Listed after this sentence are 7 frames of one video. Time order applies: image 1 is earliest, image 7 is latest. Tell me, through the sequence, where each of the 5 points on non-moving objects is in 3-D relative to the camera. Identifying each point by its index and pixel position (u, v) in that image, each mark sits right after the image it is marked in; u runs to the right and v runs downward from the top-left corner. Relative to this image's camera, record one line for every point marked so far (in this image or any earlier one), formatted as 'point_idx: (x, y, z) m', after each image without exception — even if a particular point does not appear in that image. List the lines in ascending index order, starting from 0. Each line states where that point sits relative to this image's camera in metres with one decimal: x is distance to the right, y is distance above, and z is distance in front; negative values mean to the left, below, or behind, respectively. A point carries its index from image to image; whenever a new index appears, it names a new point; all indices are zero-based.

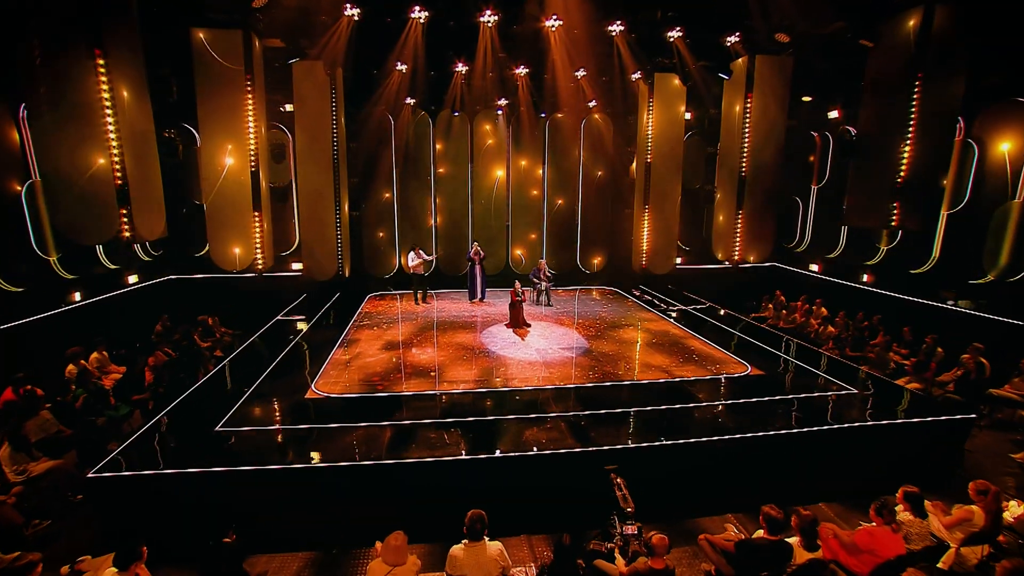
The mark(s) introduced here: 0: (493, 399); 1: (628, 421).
0: (-0.2, -1.3, +5.0) m
1: (+1.2, -1.4, +4.6) m
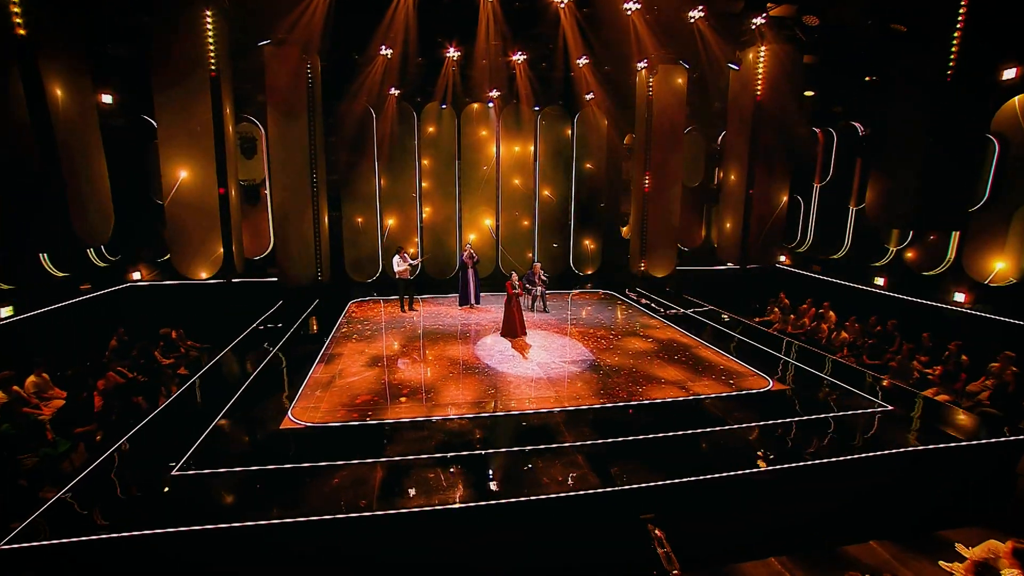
0: (-0.1, -1.4, +4.4) m
1: (+1.3, -1.5, +4.0) m
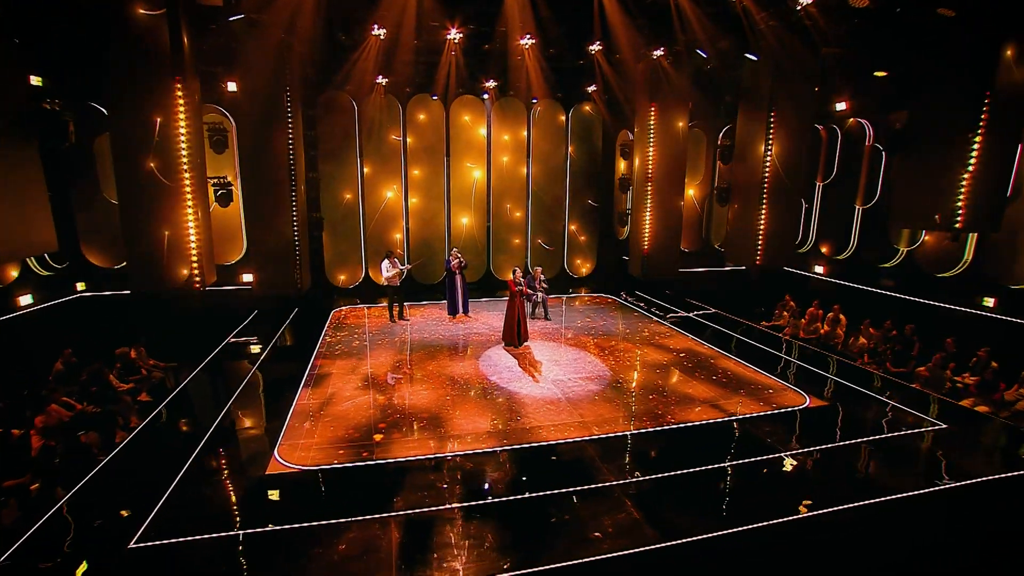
0: (+0.1, -1.5, +3.8) m
1: (+1.6, -1.6, +3.5) m
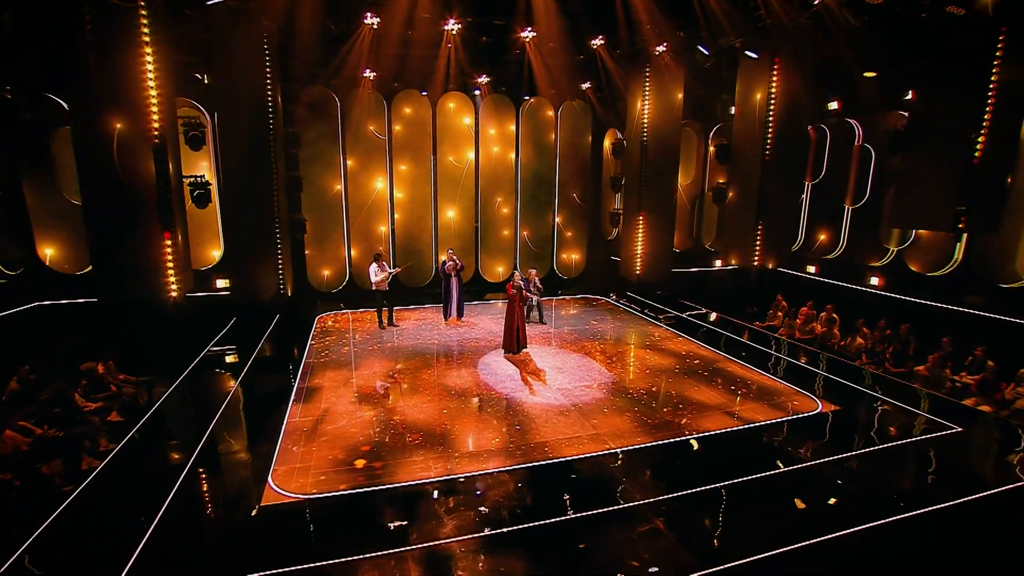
0: (+0.2, -1.6, +3.5) m
1: (+1.7, -1.6, +3.3) m
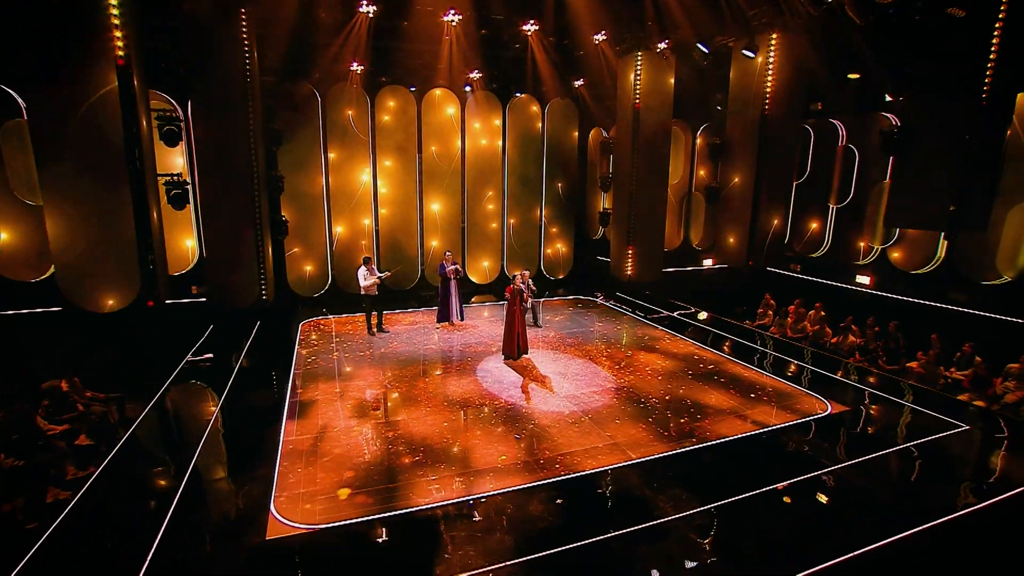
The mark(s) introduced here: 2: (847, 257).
0: (+0.4, -1.6, +3.3) m
1: (+1.9, -1.6, +3.2) m
2: (+6.3, +0.6, +8.4) m
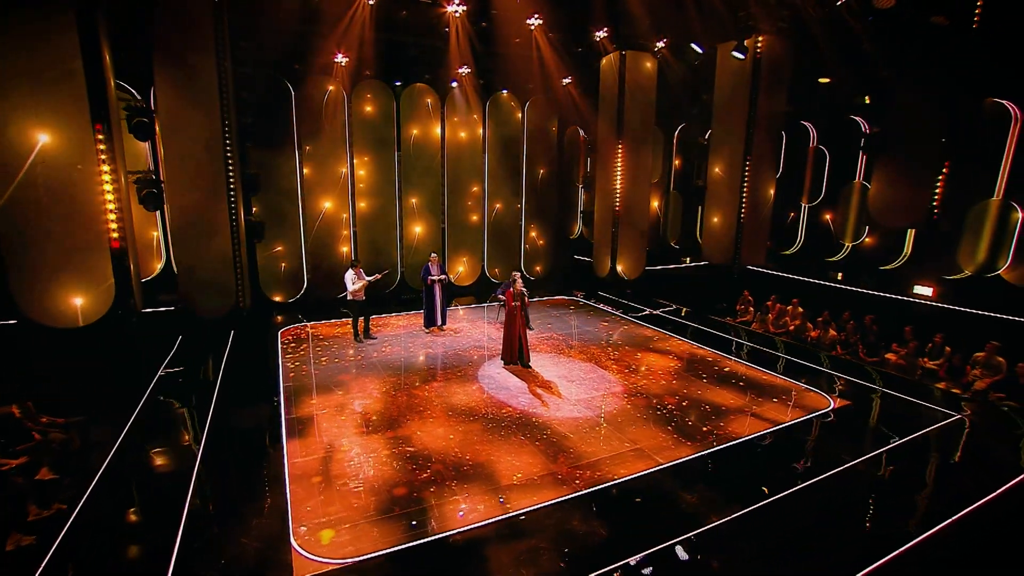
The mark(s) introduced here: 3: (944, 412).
0: (+0.7, -1.6, +3.2) m
1: (+2.2, -1.6, +3.3) m
2: (+6.0, +0.7, +8.7) m
3: (+4.9, -1.4, +5.1) m
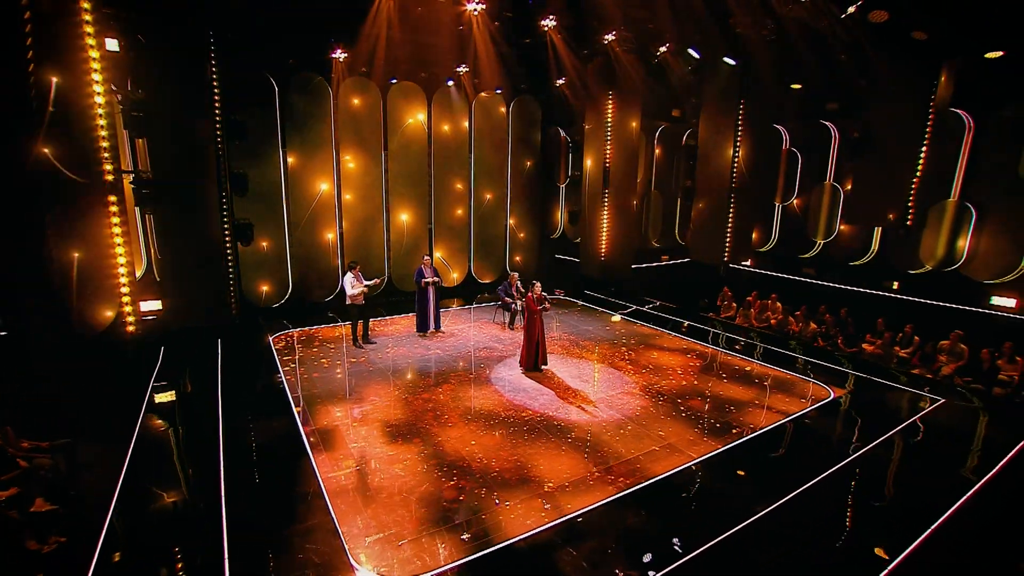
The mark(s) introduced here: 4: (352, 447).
0: (+1.1, -1.7, +3.3) m
1: (+2.5, -1.6, +3.5) m
2: (+5.9, +0.8, +9.3) m
3: (+5.1, -1.3, +5.5) m
4: (-1.5, -1.5, +4.2) m
